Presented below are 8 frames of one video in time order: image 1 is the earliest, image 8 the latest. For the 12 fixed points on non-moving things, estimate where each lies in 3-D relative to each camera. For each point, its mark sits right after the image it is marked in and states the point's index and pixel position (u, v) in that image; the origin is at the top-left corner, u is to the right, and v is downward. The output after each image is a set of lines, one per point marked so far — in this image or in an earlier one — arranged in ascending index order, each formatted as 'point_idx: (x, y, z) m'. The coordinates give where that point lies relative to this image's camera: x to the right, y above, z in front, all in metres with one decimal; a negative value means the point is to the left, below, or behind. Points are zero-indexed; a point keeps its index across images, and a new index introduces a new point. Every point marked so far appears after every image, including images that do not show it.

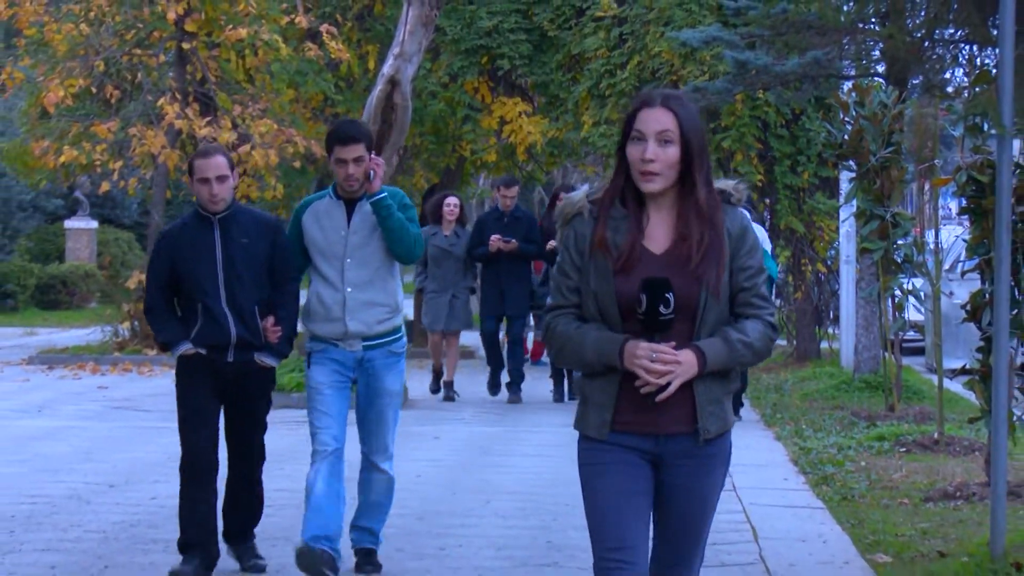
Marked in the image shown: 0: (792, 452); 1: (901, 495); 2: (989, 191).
0: (+1.5, -0.9, +8.2) m
1: (+1.9, -1.0, +7.0) m
2: (+2.1, +0.4, +6.0) m
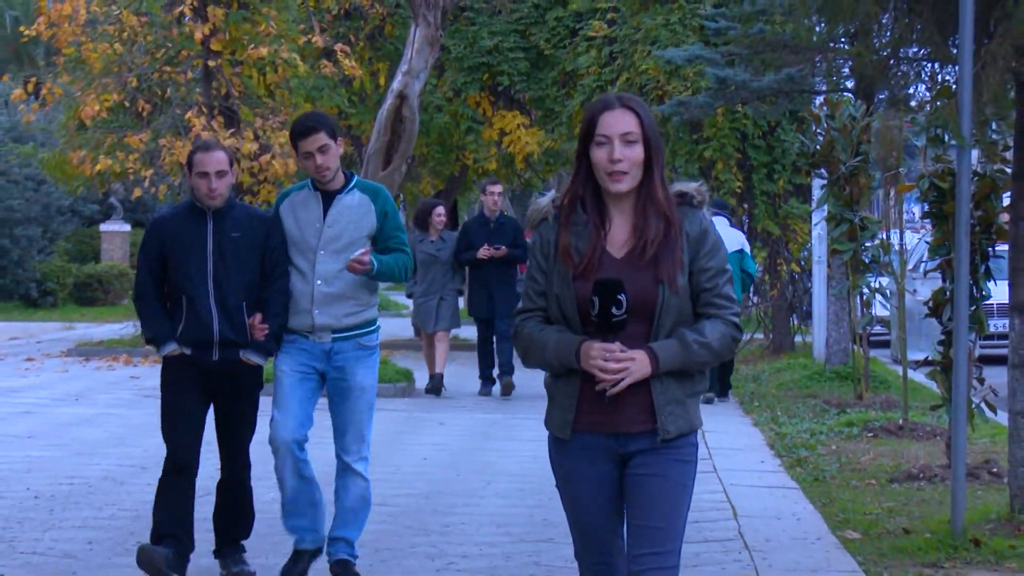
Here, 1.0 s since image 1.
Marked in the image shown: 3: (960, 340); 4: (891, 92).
0: (+1.5, -0.9, +8.7) m
1: (+1.9, -1.0, +7.6) m
2: (+2.1, +0.4, +6.5) m
3: (+2.1, -0.2, +6.2) m
4: (+1.8, +1.0, +6.7) m
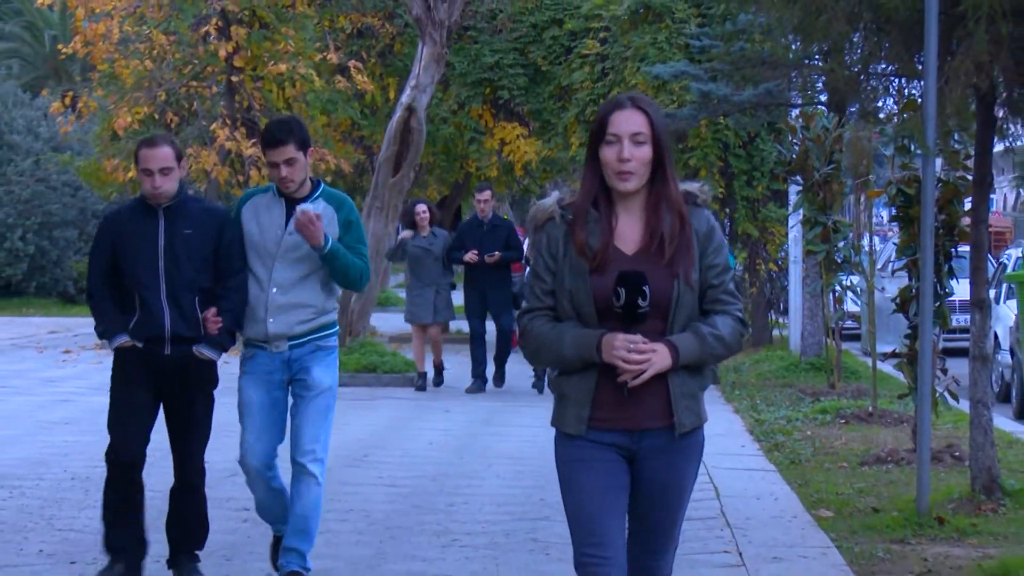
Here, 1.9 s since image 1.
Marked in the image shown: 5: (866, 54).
0: (+1.5, -0.9, +9.3) m
1: (+1.9, -1.0, +8.1) m
2: (+2.1, +0.4, +7.0) m
3: (+2.1, -0.2, +6.8) m
4: (+1.8, +1.0, +7.2) m
5: (+1.8, +1.2, +6.9) m
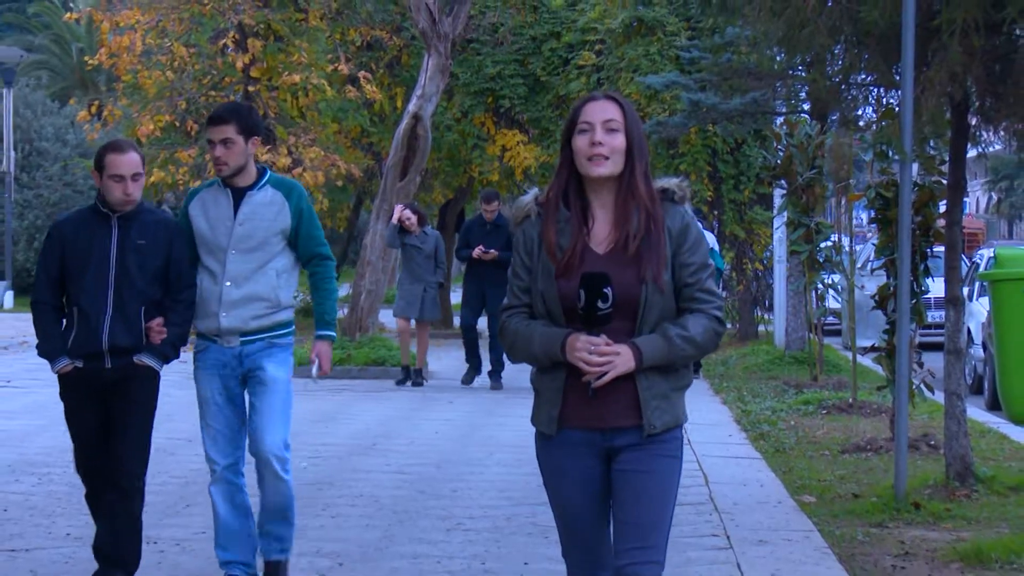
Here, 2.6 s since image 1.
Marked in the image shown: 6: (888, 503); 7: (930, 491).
0: (+1.6, -0.9, +9.7) m
1: (+1.9, -1.0, +8.5) m
2: (+2.1, +0.5, +7.4) m
3: (+2.1, -0.2, +7.2) m
4: (+1.8, +1.0, +7.6) m
5: (+1.8, +1.2, +7.3) m
6: (+2.0, -1.2, +7.4) m
7: (+2.3, -1.1, +7.6) m
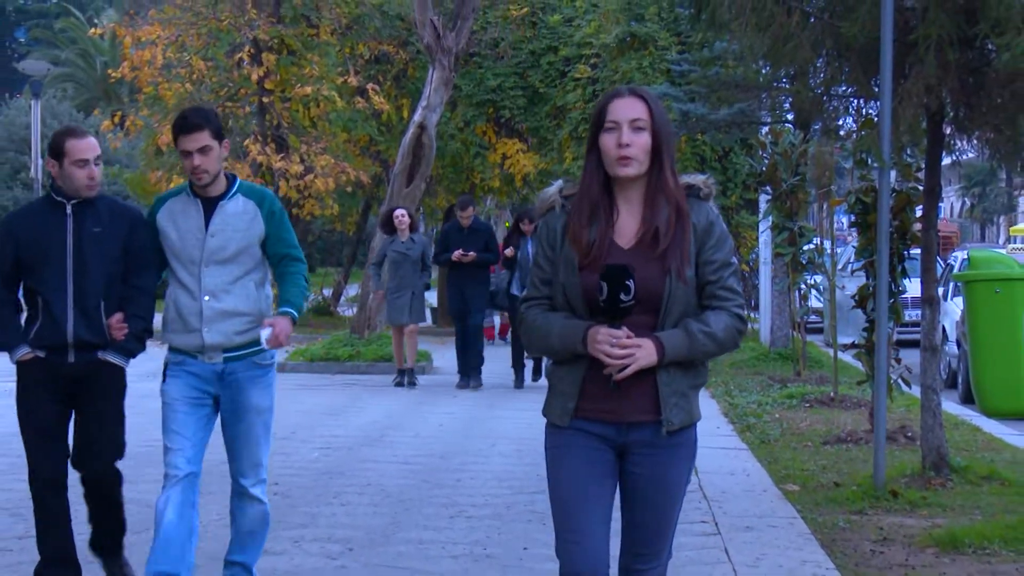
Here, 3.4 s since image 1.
0: (+1.6, -0.9, +10.1) m
1: (+1.9, -1.0, +9.0) m
2: (+2.1, +0.5, +7.9) m
3: (+2.1, -0.2, +7.6) m
4: (+1.8, +1.0, +8.1) m
5: (+1.8, +1.2, +7.8) m
6: (+2.0, -1.2, +7.9) m
7: (+2.3, -1.1, +8.0) m
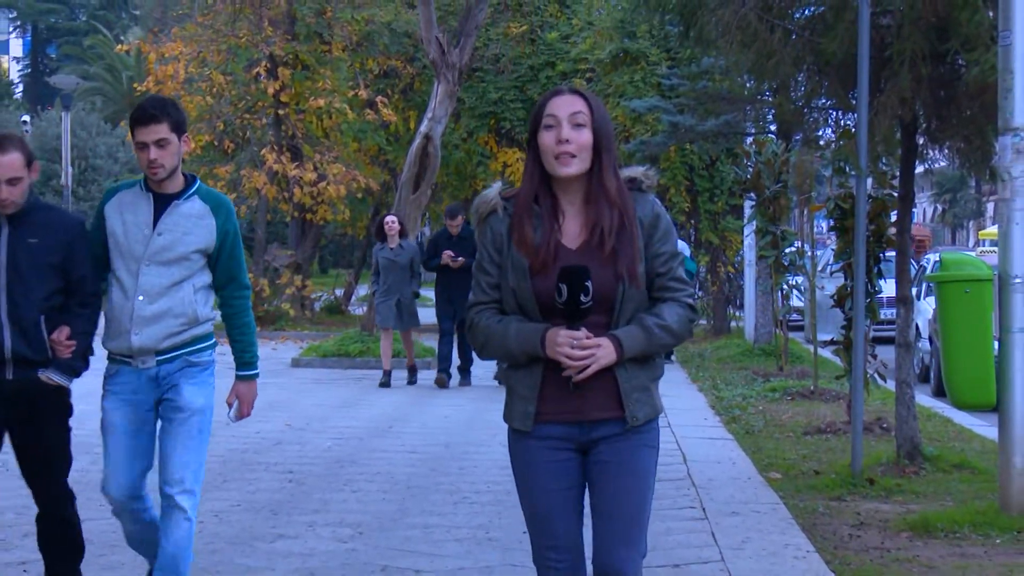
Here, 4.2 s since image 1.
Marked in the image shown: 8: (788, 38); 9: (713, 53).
0: (+1.6, -0.9, +10.6) m
1: (+1.9, -1.0, +9.5) m
2: (+2.1, +0.5, +8.4) m
3: (+2.1, -0.2, +8.1) m
4: (+1.8, +1.0, +8.6) m
5: (+1.8, +1.2, +8.3) m
6: (+2.0, -1.2, +8.4) m
7: (+2.3, -1.1, +8.5) m
8: (+1.7, +1.5, +8.2) m
9: (+1.3, +1.5, +8.5) m
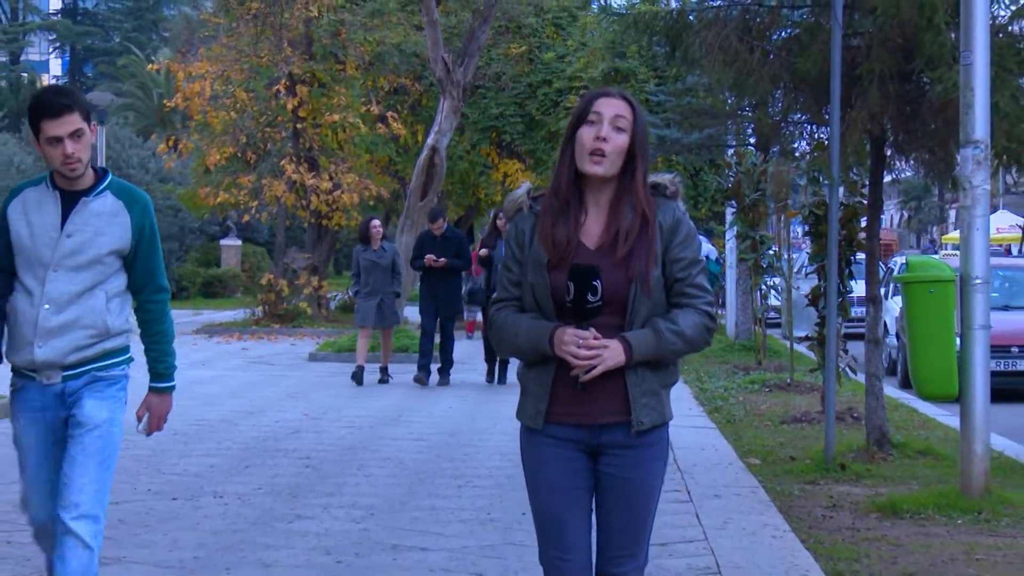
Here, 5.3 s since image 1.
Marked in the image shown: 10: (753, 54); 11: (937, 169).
0: (+1.6, -0.9, +11.4) m
1: (+1.9, -1.0, +10.2) m
2: (+2.1, +0.4, +9.1) m
3: (+2.1, -0.2, +8.8) m
4: (+1.8, +1.0, +9.3) m
5: (+1.8, +1.2, +9.0) m
6: (+2.0, -1.2, +9.1) m
7: (+2.3, -1.1, +9.2) m
8: (+1.7, +1.5, +8.9) m
9: (+1.3, +1.5, +9.3) m
10: (+1.6, +1.5, +8.9) m
11: (+2.9, +0.8, +9.2) m
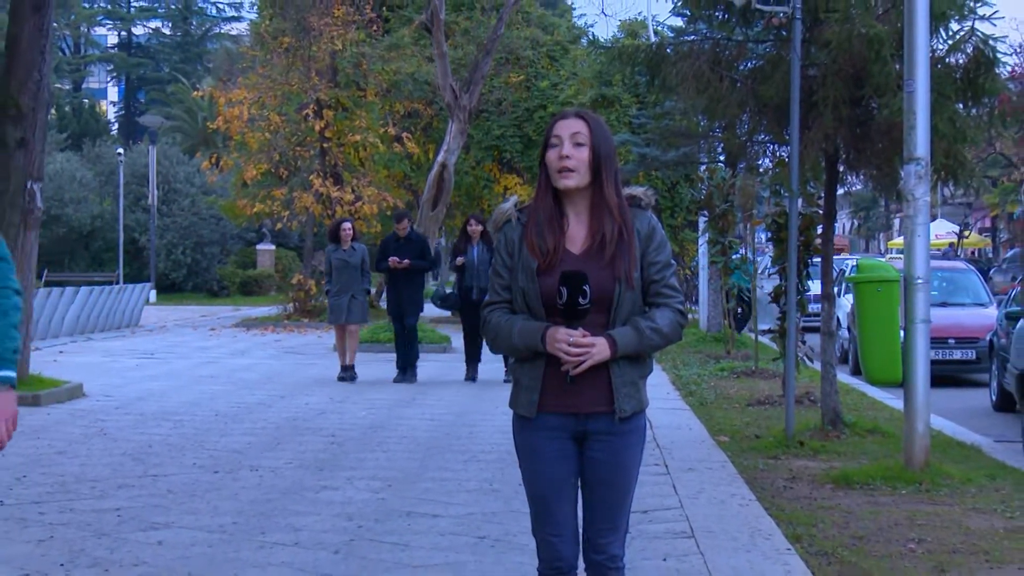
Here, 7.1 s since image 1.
0: (+1.6, -0.9, +12.7) m
1: (+2.0, -1.0, +11.5) m
2: (+2.1, +0.5, +10.4) m
3: (+2.0, -0.2, +10.1) m
4: (+1.8, +1.0, +10.6) m
5: (+1.8, +1.2, +10.3) m
6: (+2.0, -1.2, +10.4) m
7: (+2.3, -1.1, +10.5) m
8: (+1.6, +1.5, +10.2) m
9: (+1.3, +1.5, +10.5) m
10: (+1.6, +1.5, +10.2) m
11: (+2.9, +0.8, +10.4) m
